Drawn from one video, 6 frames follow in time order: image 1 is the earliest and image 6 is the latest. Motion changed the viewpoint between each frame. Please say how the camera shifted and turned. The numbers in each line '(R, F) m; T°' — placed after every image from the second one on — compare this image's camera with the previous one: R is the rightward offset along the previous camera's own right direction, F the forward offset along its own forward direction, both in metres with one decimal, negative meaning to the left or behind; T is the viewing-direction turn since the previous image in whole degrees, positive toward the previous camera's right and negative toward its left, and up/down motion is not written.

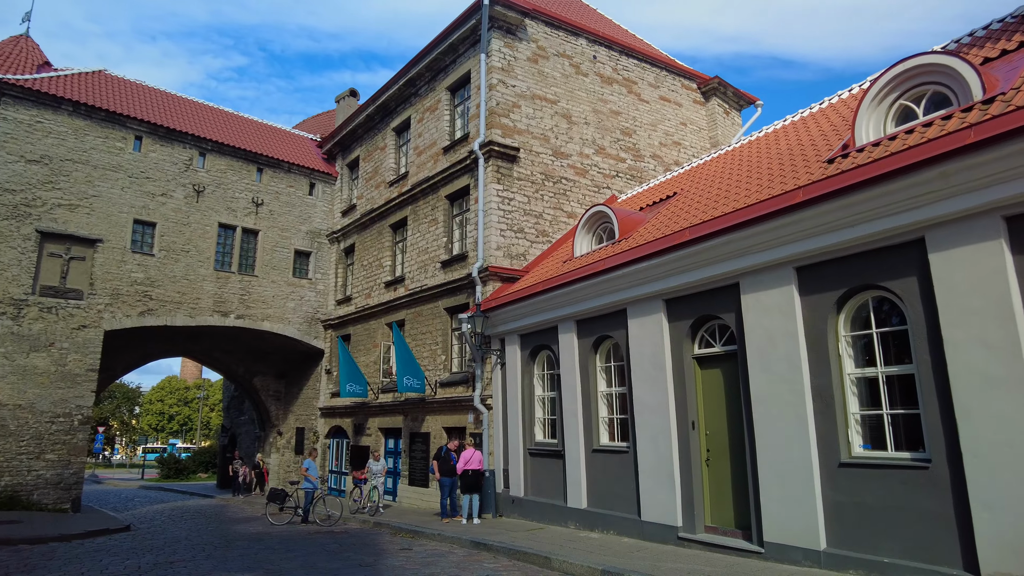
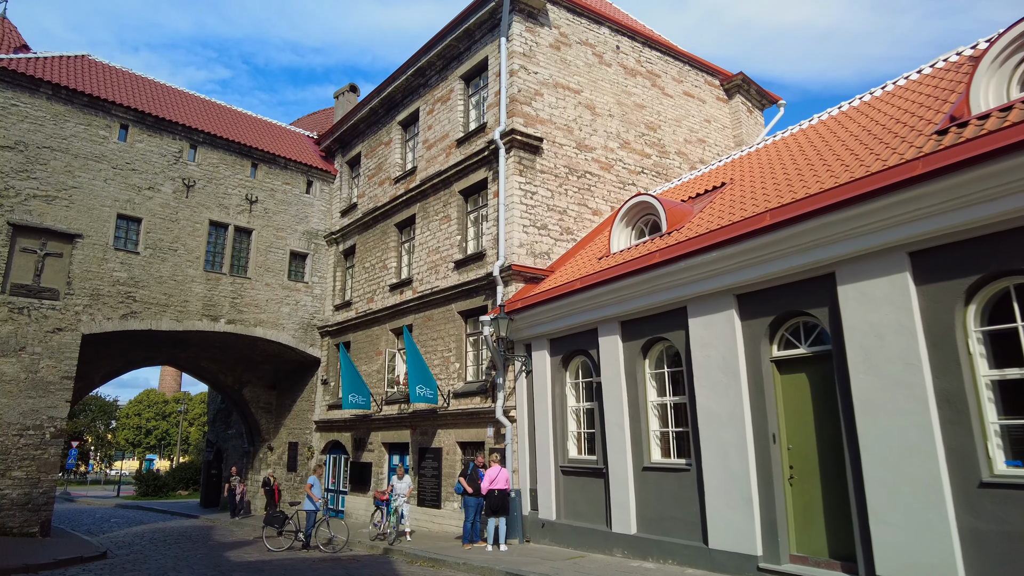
(-0.9, +1.4) m; +2°
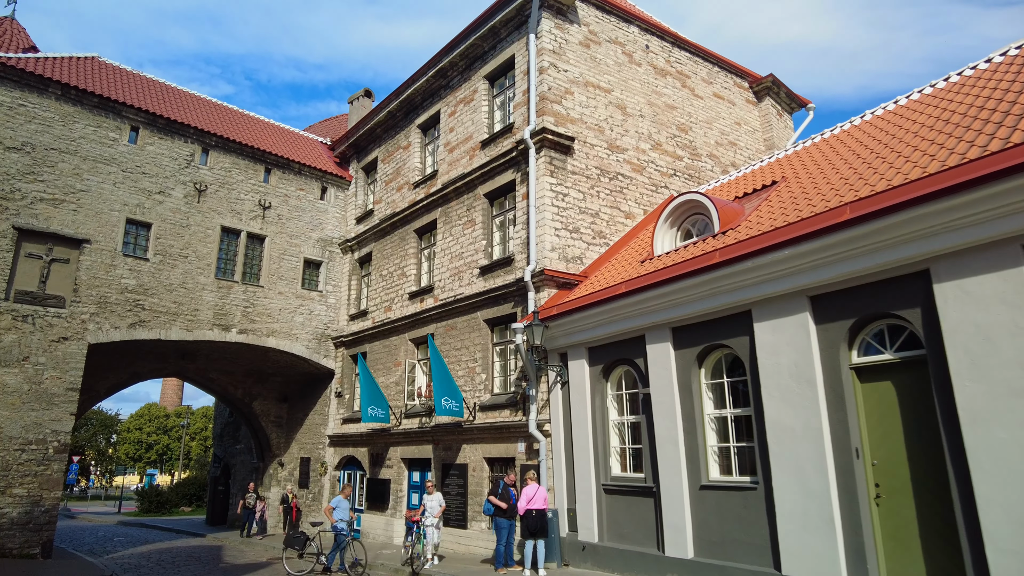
(-0.7, +0.8) m; 0°
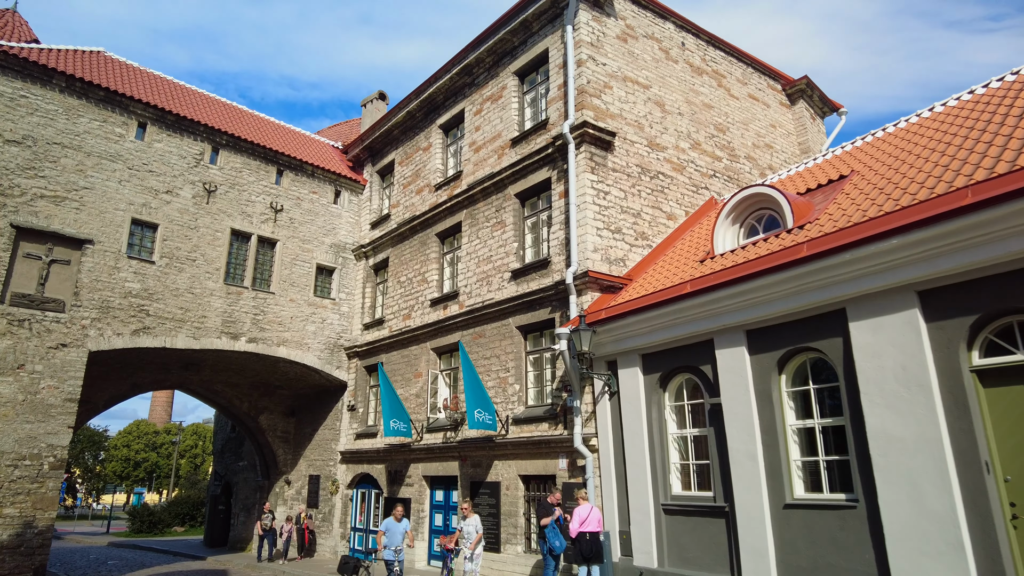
(-1.0, +1.0) m; +1°
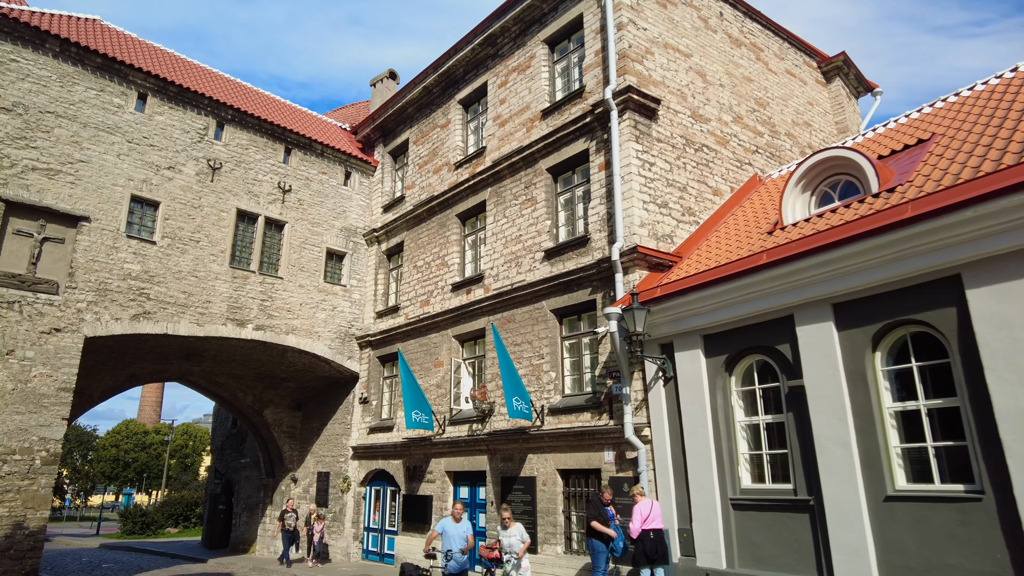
(-0.9, +1.1) m; +1°
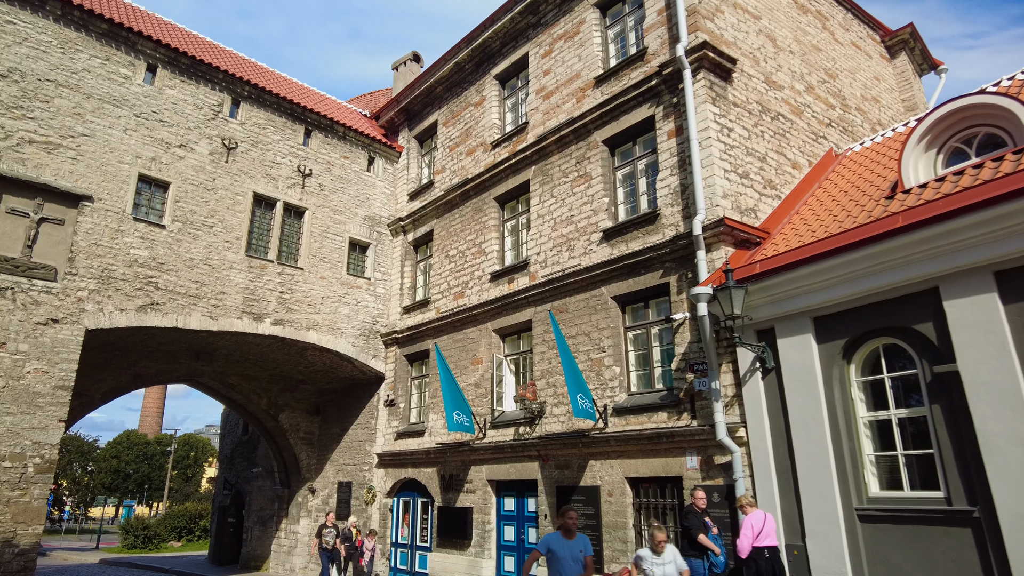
(-1.0, +1.5) m; 0°
